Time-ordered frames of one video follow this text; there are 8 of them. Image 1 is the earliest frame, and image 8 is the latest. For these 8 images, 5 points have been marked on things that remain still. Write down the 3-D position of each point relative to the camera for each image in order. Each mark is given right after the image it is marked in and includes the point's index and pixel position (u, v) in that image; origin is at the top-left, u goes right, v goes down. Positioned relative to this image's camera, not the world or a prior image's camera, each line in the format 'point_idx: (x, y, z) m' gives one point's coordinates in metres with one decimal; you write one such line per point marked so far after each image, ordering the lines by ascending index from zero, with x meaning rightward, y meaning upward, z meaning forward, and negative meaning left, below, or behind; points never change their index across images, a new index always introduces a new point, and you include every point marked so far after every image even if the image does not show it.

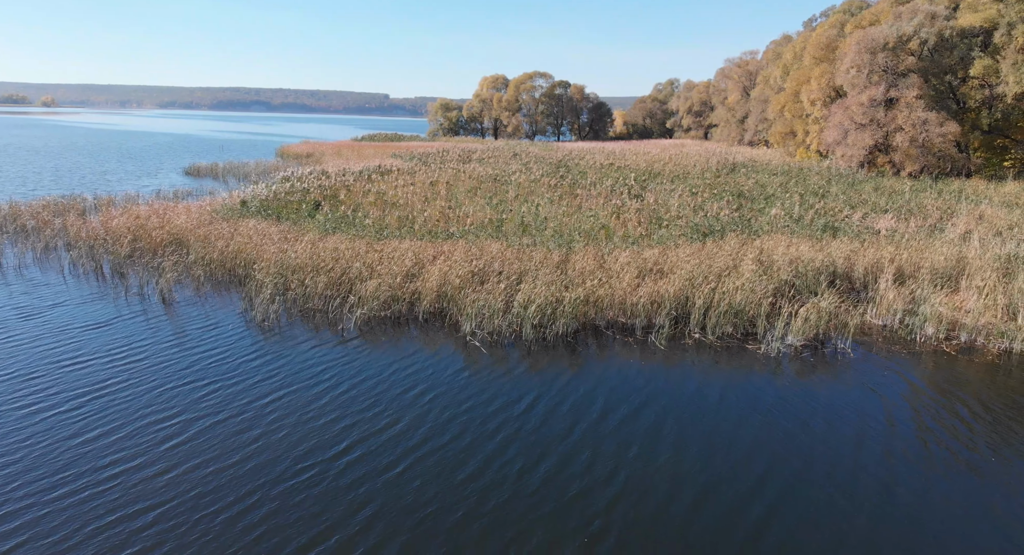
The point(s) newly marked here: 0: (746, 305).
0: (+4.0, -0.4, +10.3) m
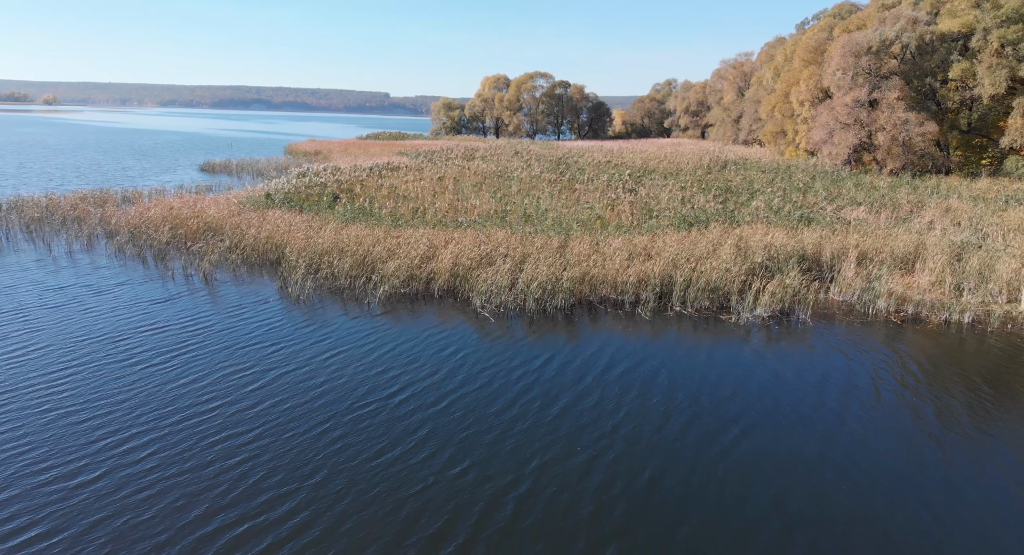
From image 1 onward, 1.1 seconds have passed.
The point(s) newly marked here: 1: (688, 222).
0: (+4.0, -0.1, +11.6) m
1: (+4.4, +1.4, +15.1) m
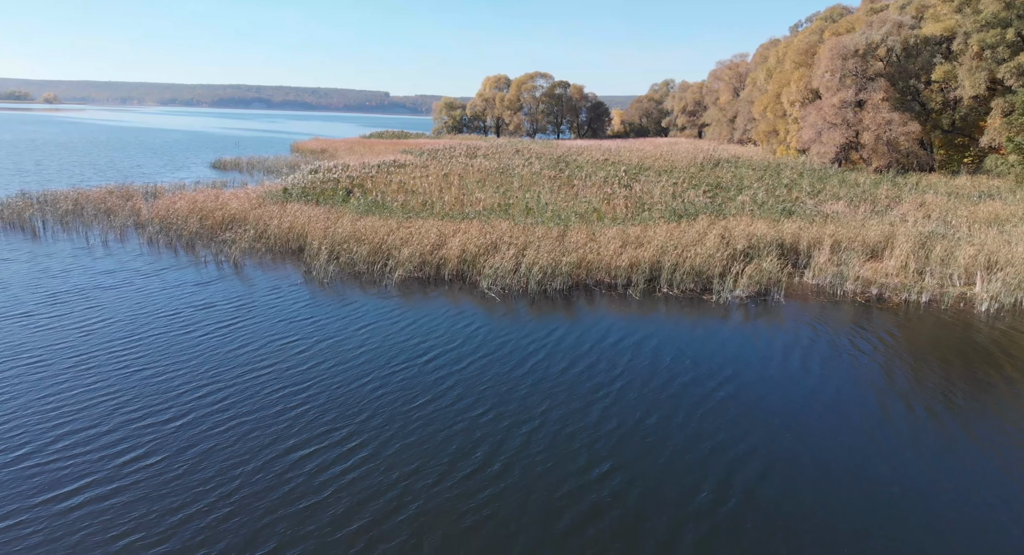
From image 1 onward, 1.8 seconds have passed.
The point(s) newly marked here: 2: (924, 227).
0: (+4.1, +0.2, +12.8) m
1: (+4.5, +1.7, +16.3) m
2: (+10.6, +1.3, +15.4) m
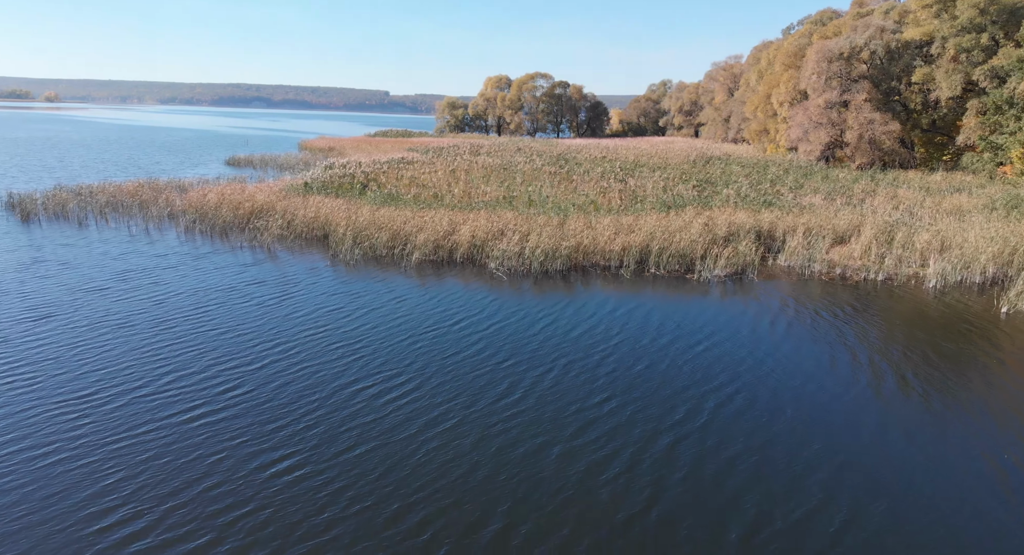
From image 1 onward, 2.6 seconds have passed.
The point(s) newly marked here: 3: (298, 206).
0: (+4.2, +0.7, +14.4) m
1: (+4.6, +2.1, +17.8) m
2: (+10.7, +1.7, +17.0) m
3: (-6.3, +2.1, +17.6) m
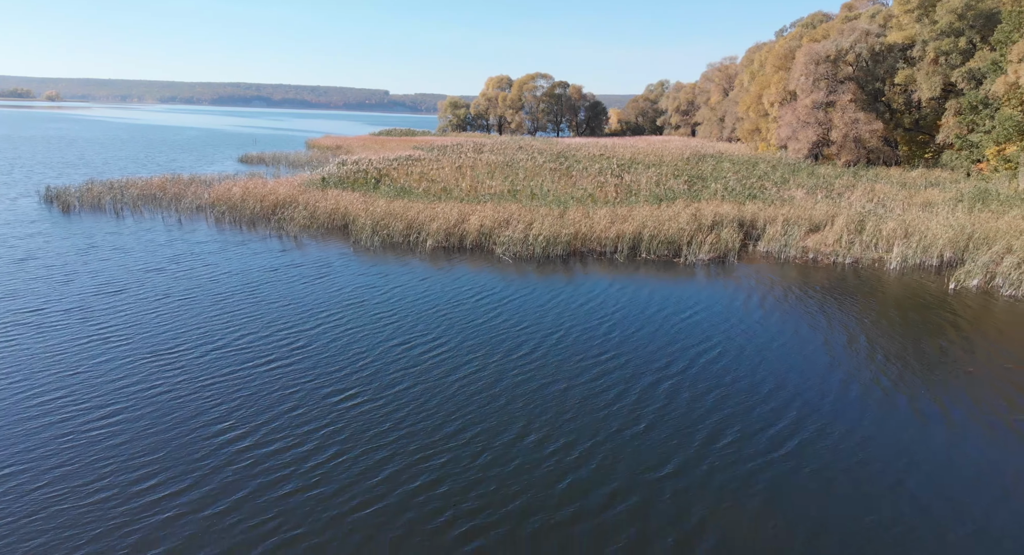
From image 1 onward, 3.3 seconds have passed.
0: (+4.4, +1.1, +15.9) m
1: (+4.7, +2.6, +19.3) m
2: (+10.8, +2.1, +18.5) m
3: (-6.1, +2.5, +19.0) m
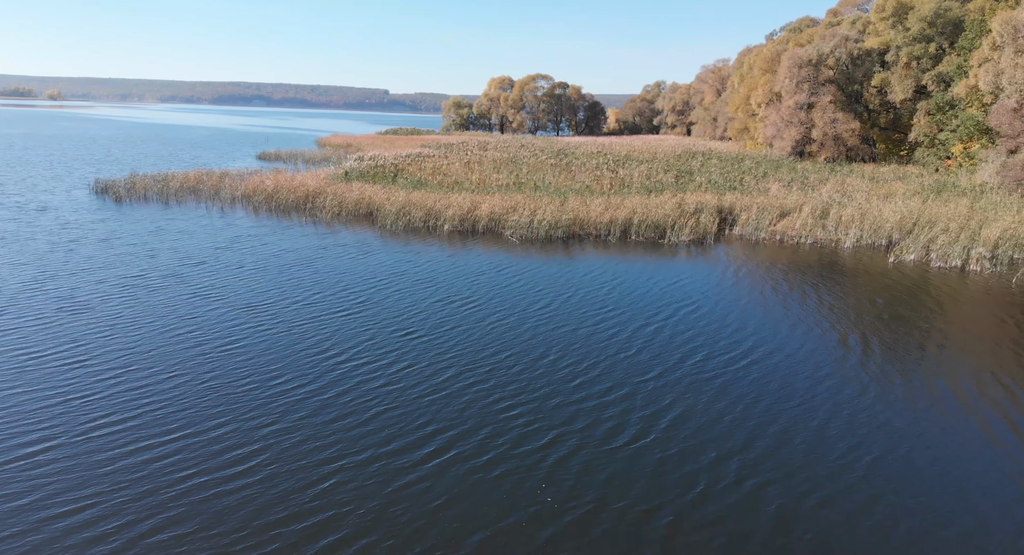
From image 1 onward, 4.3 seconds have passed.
0: (+4.6, +1.7, +18.2) m
1: (+4.9, +3.2, +21.6) m
2: (+11.0, +2.8, +20.8) m
3: (-5.9, +3.1, +21.3) m
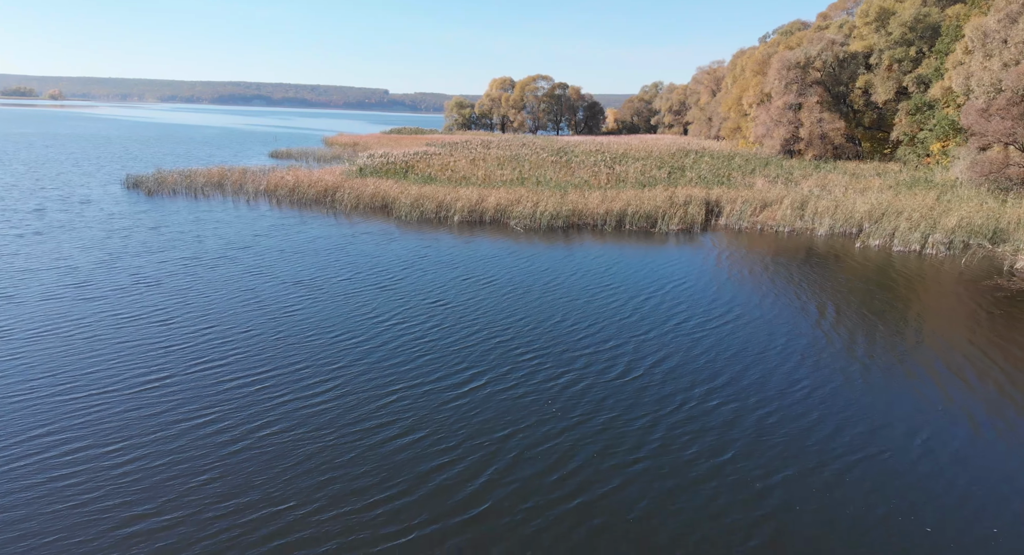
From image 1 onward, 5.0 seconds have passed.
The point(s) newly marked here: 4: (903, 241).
0: (+4.7, +2.1, +19.9) m
1: (+5.1, +3.6, +23.3) m
2: (+11.2, +3.2, +22.5) m
3: (-5.8, +3.6, +23.0) m
4: (+11.3, +1.0, +17.2) m
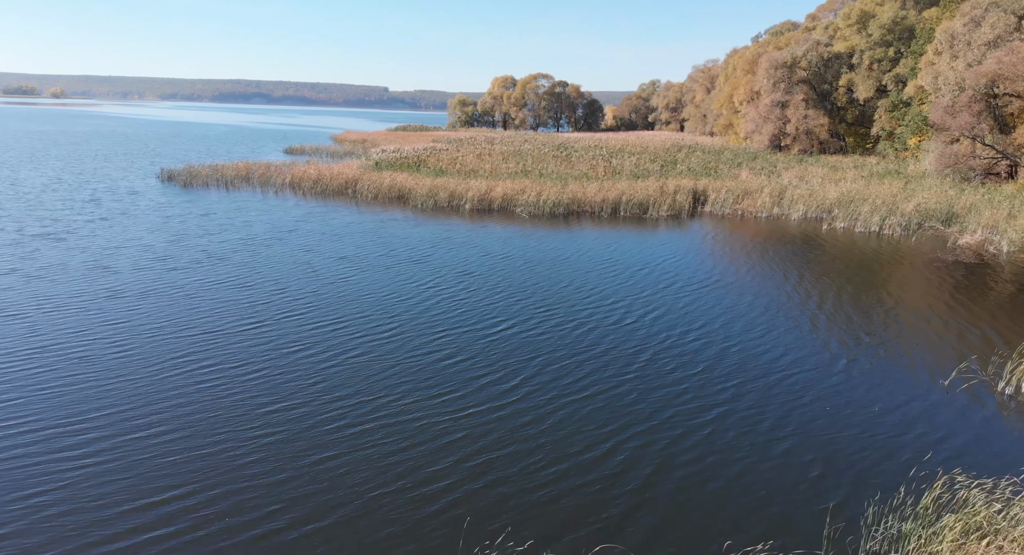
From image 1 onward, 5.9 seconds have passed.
0: (+4.9, +2.8, +22.1) m
1: (+5.3, +4.3, +25.5) m
2: (+11.4, +3.9, +24.6) m
3: (-5.6, +4.2, +25.2) m
4: (+11.5, +1.7, +19.4) m
